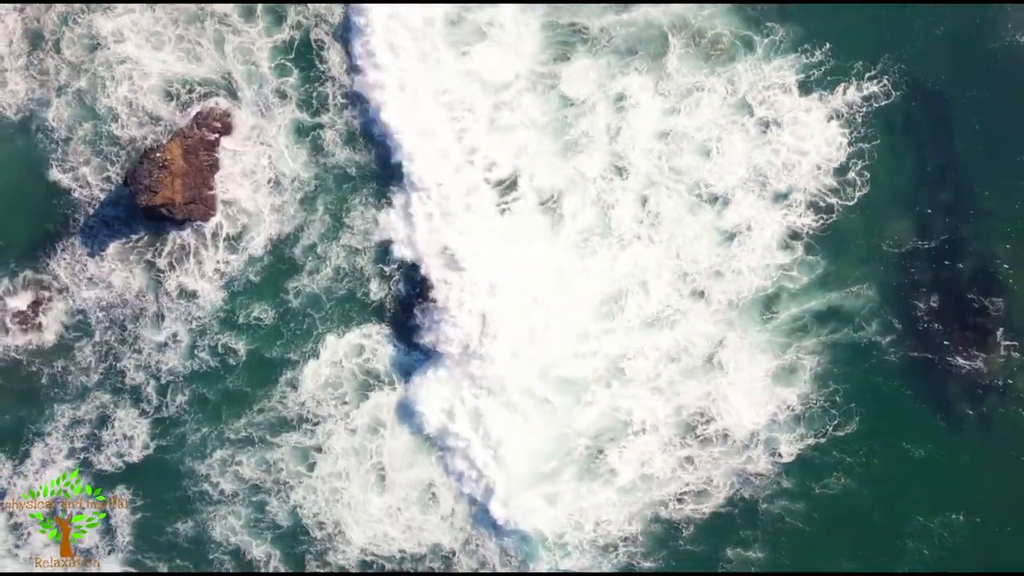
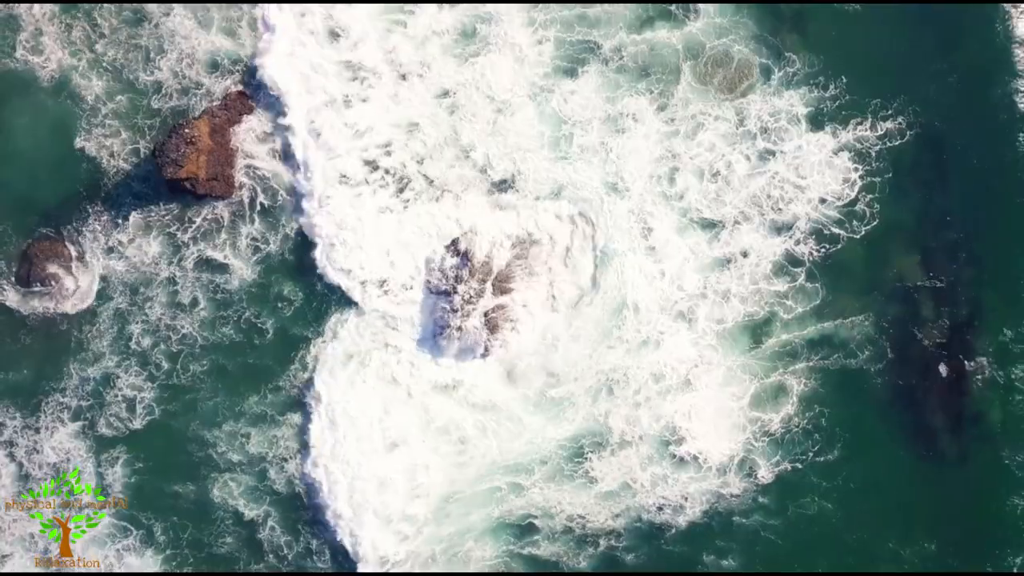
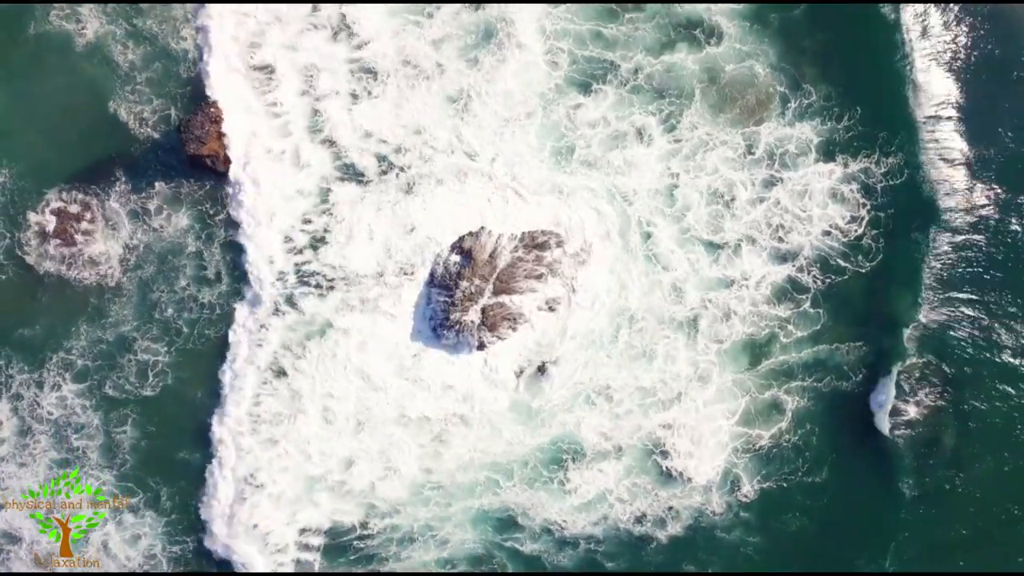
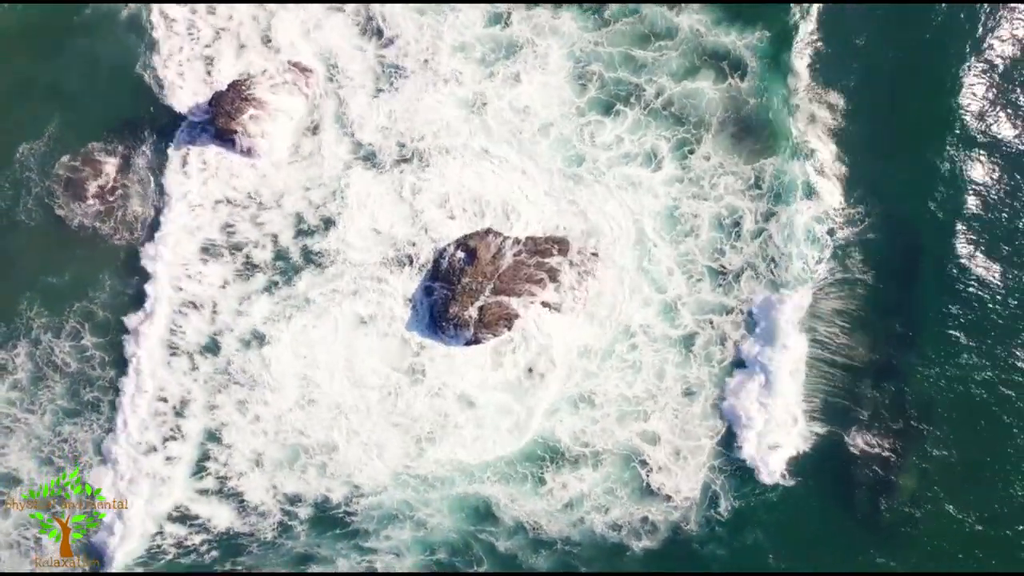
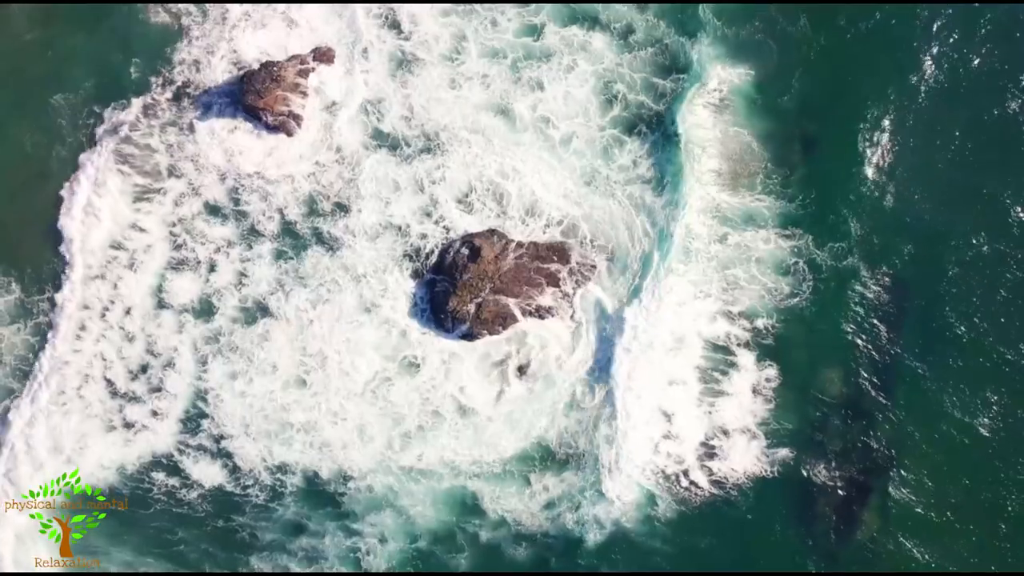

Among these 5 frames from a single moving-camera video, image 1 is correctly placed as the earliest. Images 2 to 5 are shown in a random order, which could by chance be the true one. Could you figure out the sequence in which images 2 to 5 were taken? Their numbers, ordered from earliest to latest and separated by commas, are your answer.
2, 3, 4, 5
